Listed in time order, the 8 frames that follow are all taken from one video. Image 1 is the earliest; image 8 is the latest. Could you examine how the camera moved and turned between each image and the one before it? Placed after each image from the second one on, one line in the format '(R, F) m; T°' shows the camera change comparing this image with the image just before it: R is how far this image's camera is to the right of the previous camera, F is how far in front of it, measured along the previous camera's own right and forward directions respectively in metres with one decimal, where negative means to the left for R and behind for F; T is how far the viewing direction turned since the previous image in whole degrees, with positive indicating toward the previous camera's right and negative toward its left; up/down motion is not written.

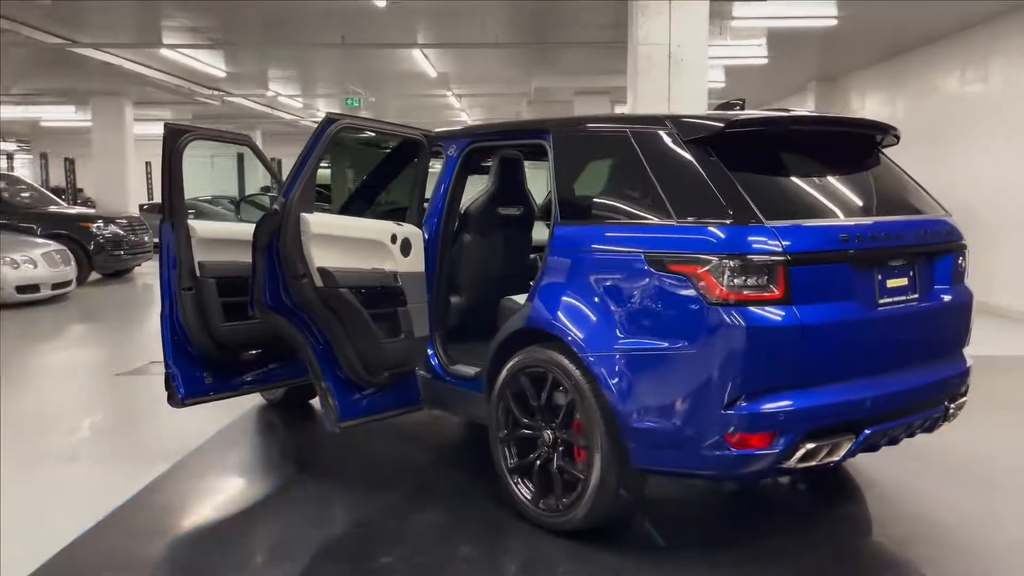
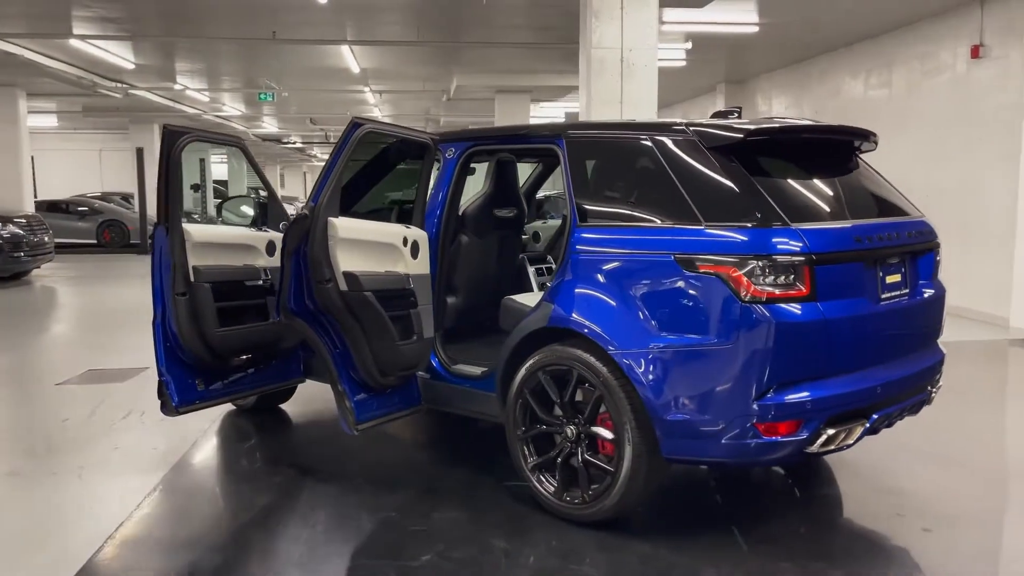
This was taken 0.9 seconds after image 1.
(-0.4, -0.1) m; +7°
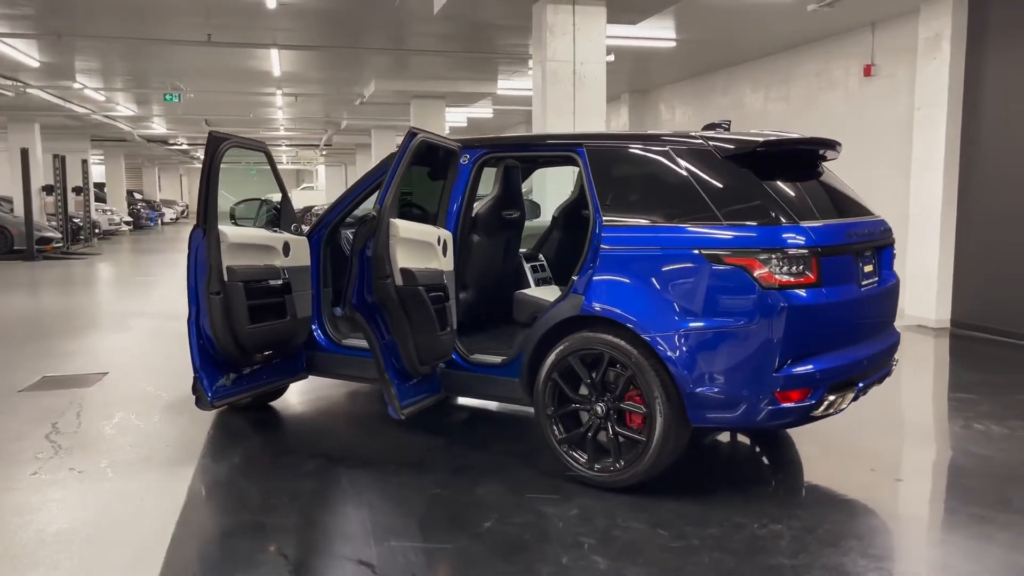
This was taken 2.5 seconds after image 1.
(-0.6, -0.3) m; +8°
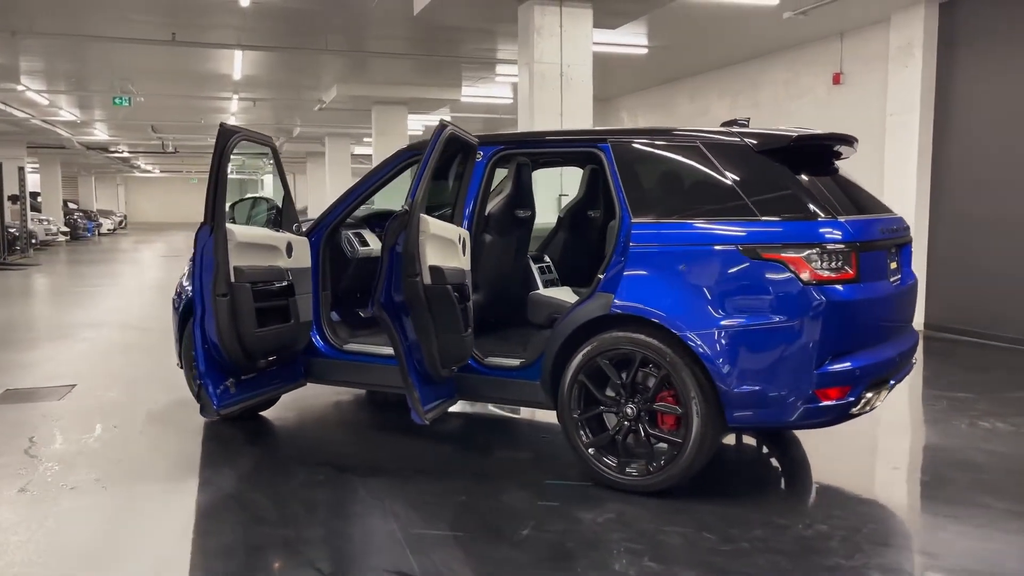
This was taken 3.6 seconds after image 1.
(-0.3, +0.1) m; +4°
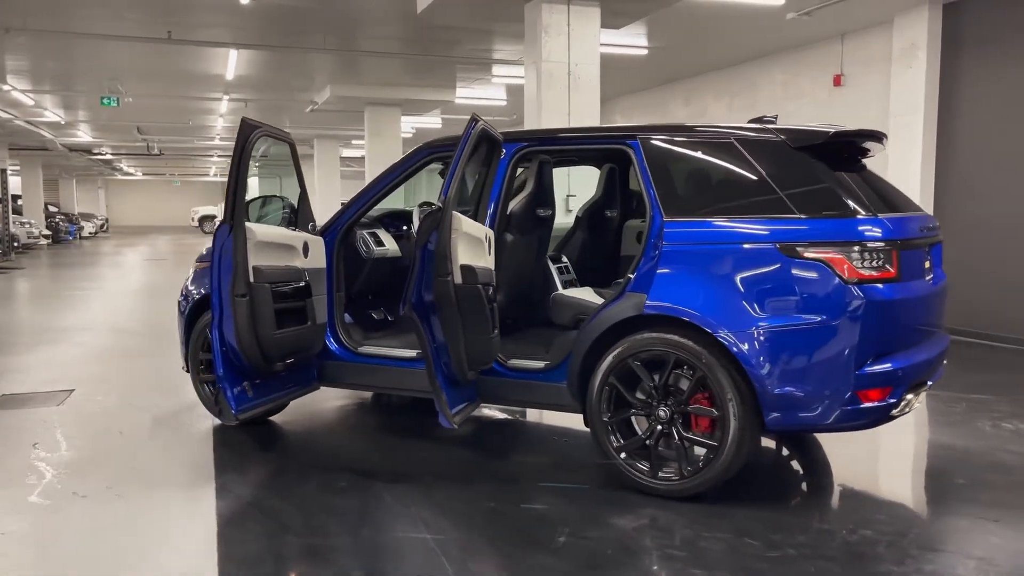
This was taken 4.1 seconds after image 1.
(-0.2, +0.1) m; +1°
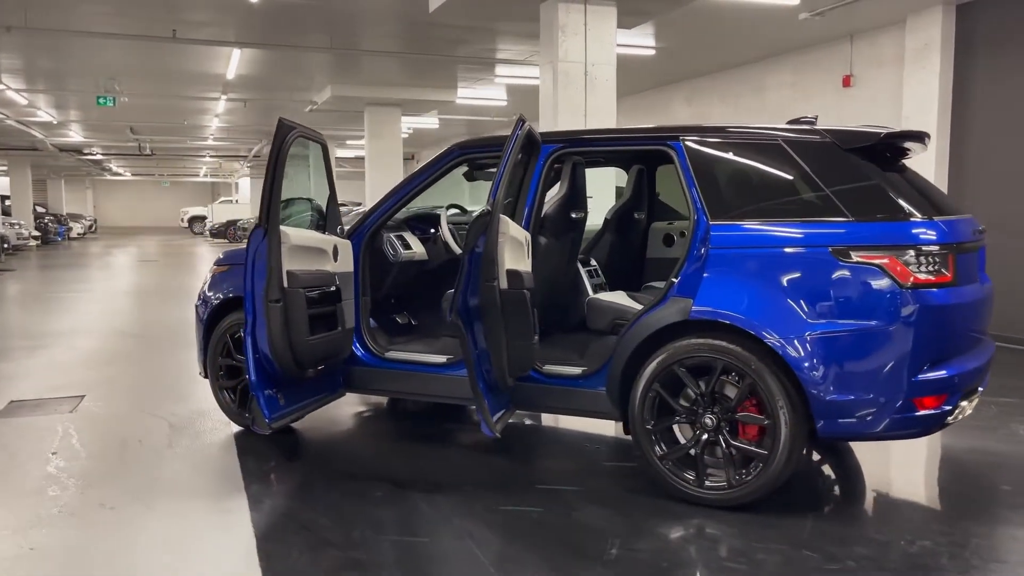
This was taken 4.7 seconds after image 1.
(-0.2, +0.1) m; +1°
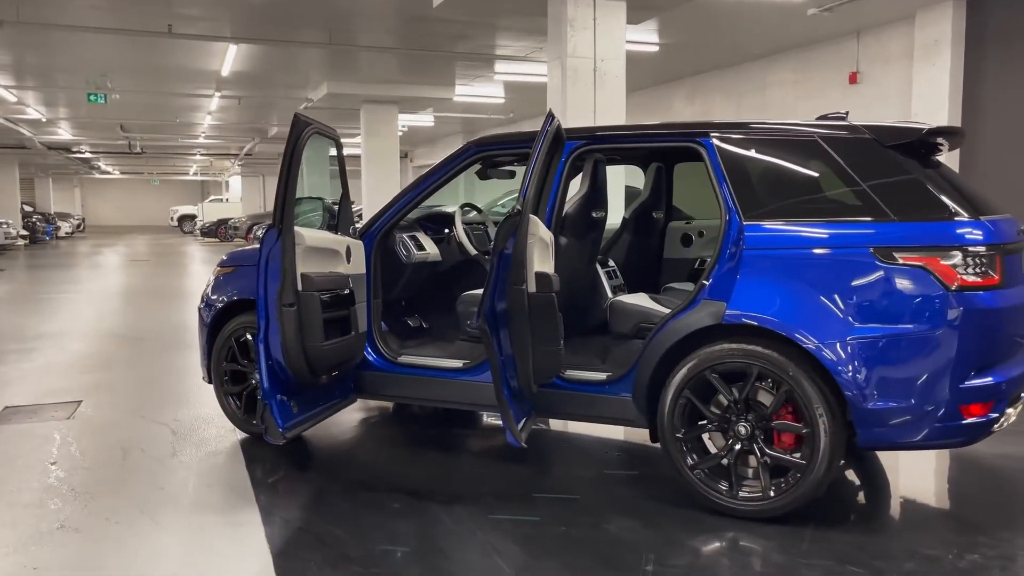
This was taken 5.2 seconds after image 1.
(-0.1, +0.1) m; +1°
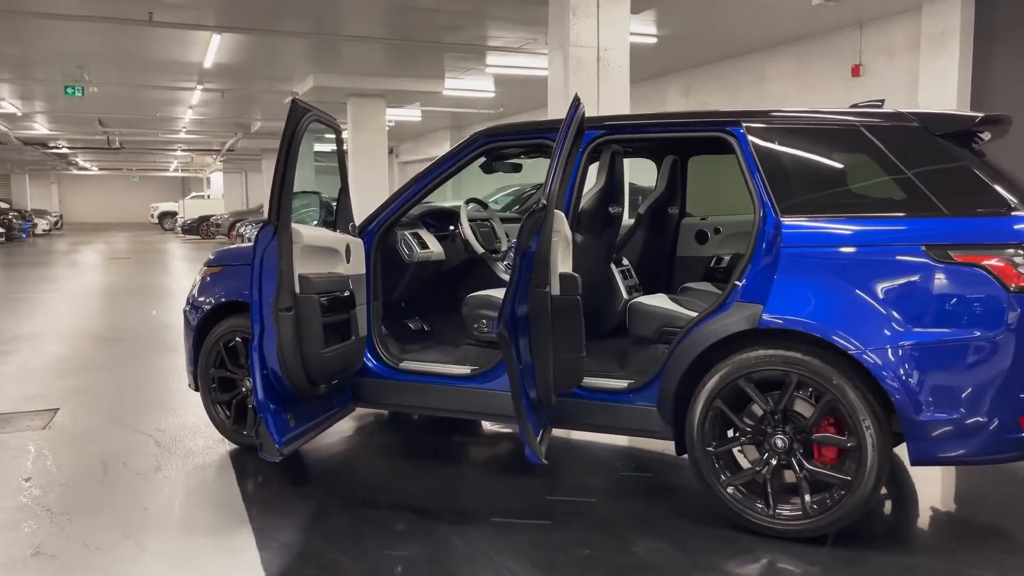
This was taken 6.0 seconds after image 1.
(-0.1, +0.2) m; +1°
